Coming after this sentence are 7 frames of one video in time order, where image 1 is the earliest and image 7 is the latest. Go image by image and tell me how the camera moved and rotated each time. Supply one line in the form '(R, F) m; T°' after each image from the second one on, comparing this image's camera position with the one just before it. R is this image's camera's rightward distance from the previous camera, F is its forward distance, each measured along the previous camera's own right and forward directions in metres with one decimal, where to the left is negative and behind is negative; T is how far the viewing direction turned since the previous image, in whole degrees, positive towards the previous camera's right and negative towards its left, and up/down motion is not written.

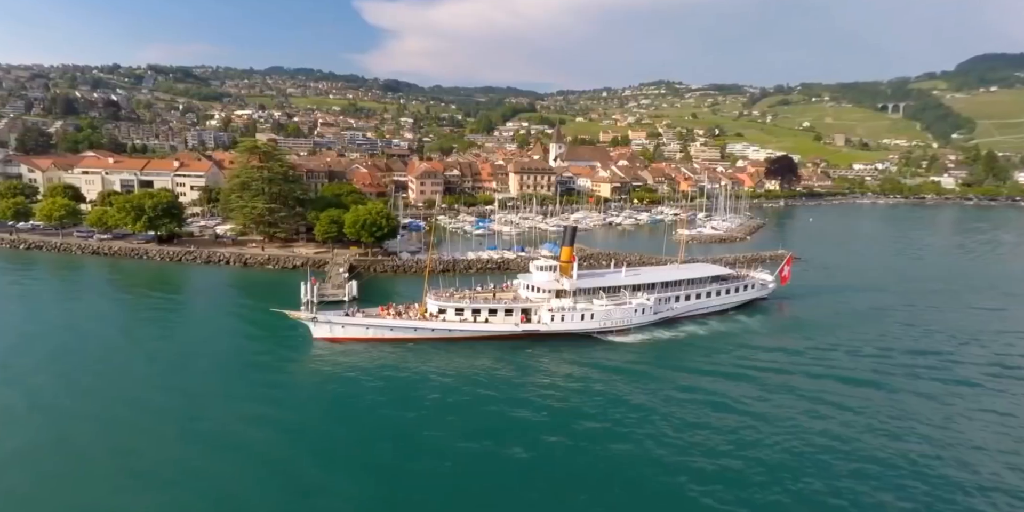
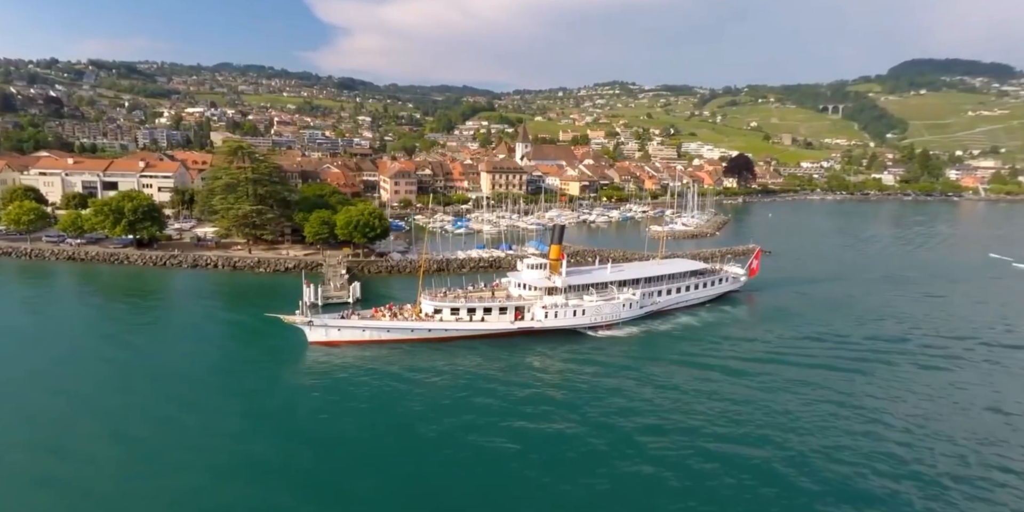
(-3.4, -0.7) m; +5°
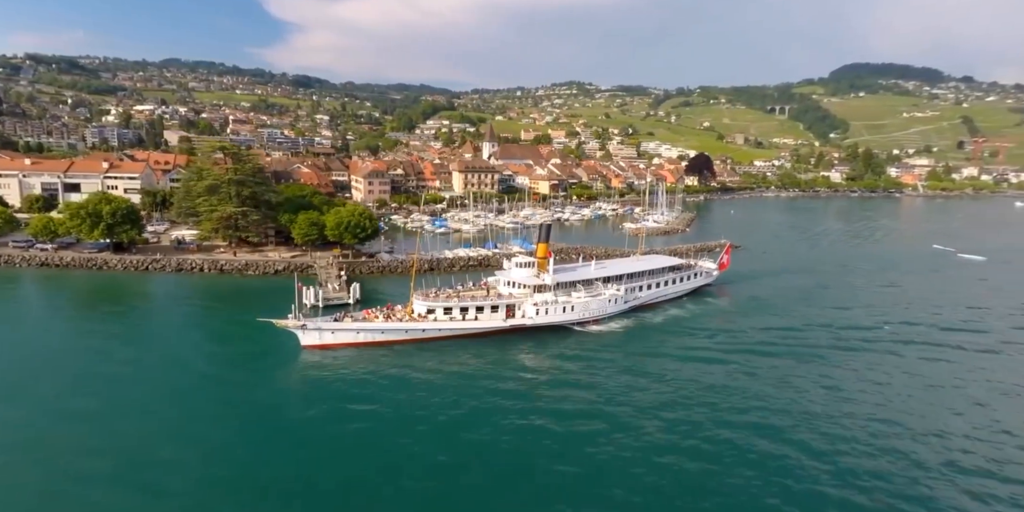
(-3.1, -0.6) m; +5°
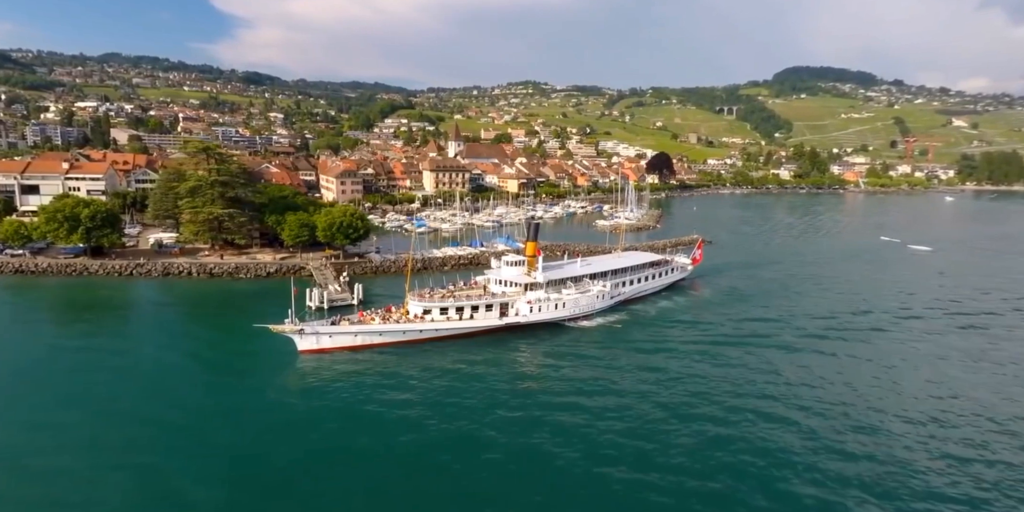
(-3.5, -0.6) m; +5°
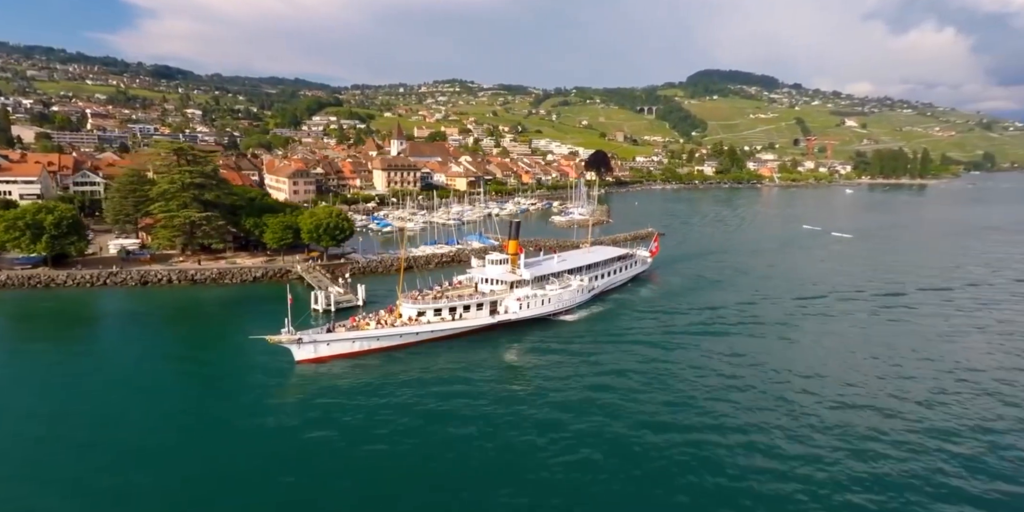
(-5.8, -0.6) m; +9°
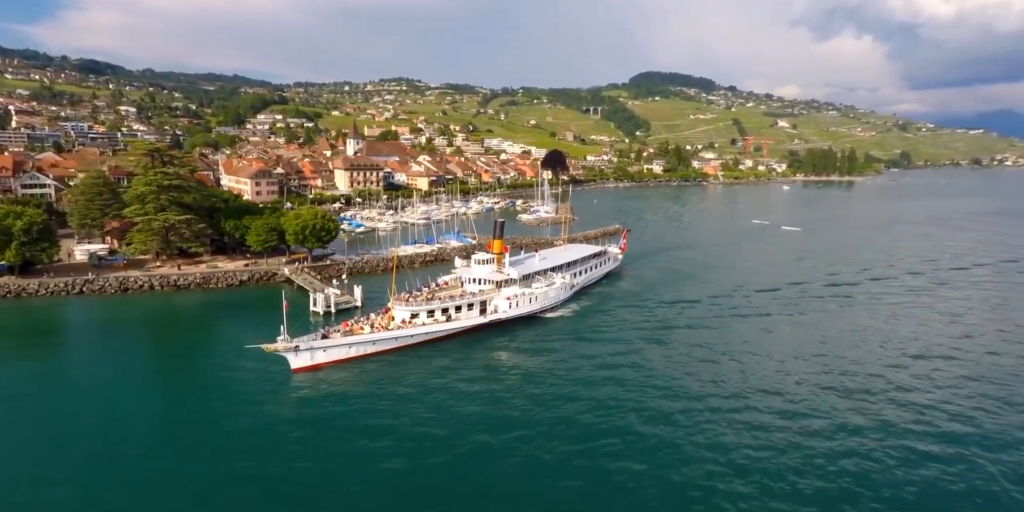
(-3.8, -0.3) m; +6°
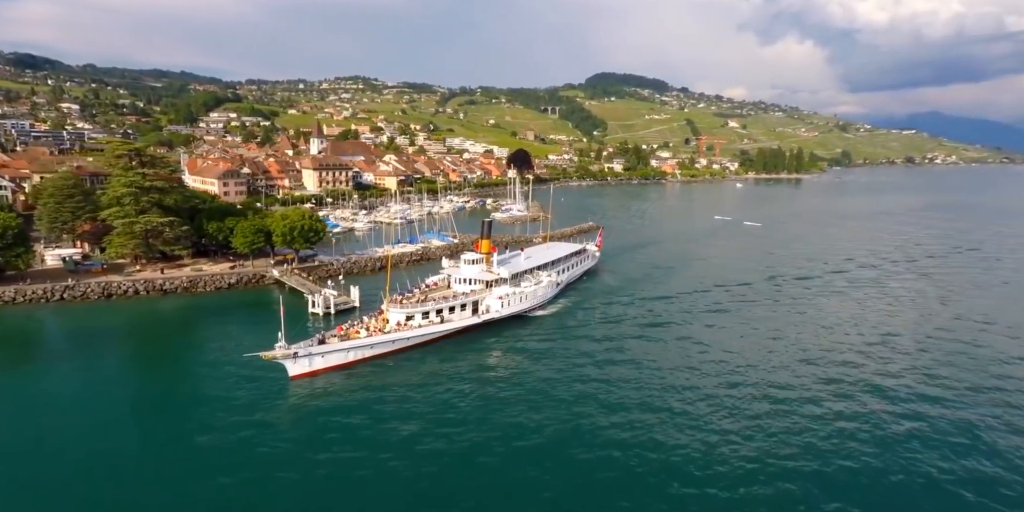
(-3.0, -0.2) m; +5°
